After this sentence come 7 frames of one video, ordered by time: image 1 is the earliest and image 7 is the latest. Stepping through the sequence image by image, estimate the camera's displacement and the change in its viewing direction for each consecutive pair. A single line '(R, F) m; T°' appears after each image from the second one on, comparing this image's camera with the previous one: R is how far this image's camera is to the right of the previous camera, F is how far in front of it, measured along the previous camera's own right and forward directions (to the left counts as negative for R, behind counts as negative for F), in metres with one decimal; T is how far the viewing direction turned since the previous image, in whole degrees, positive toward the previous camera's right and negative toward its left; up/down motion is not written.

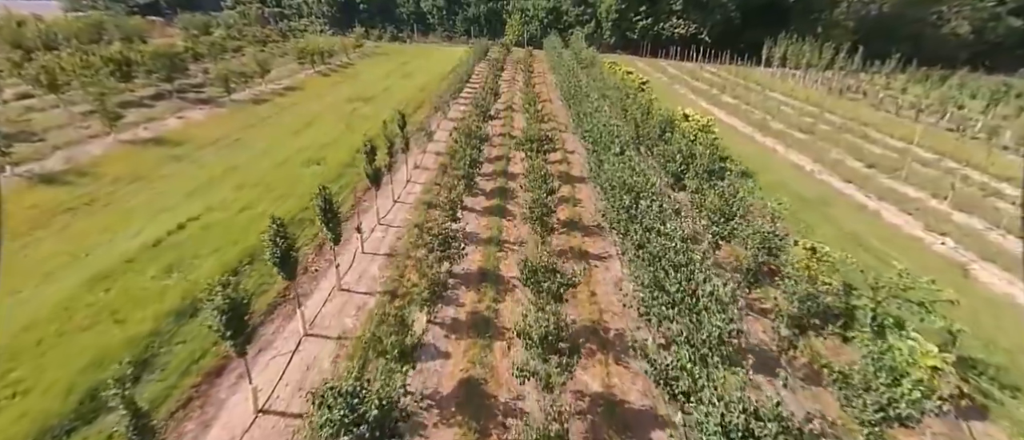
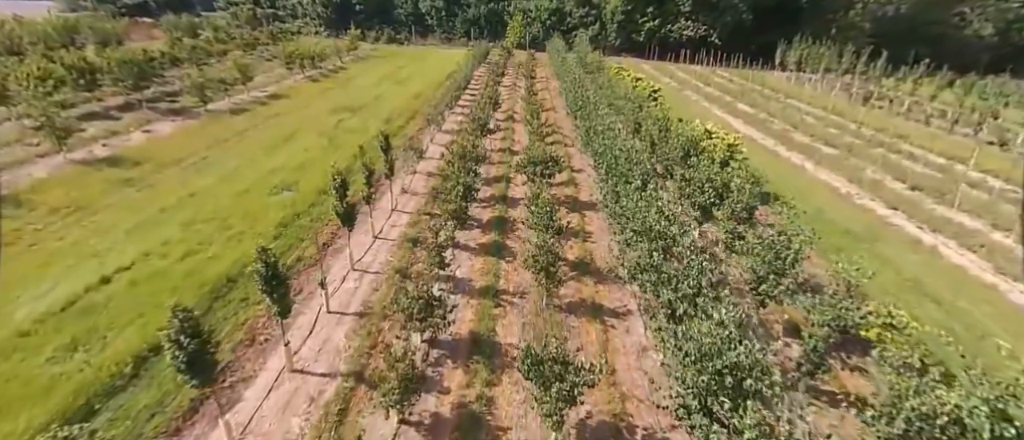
(+0.1, +2.9) m; 0°
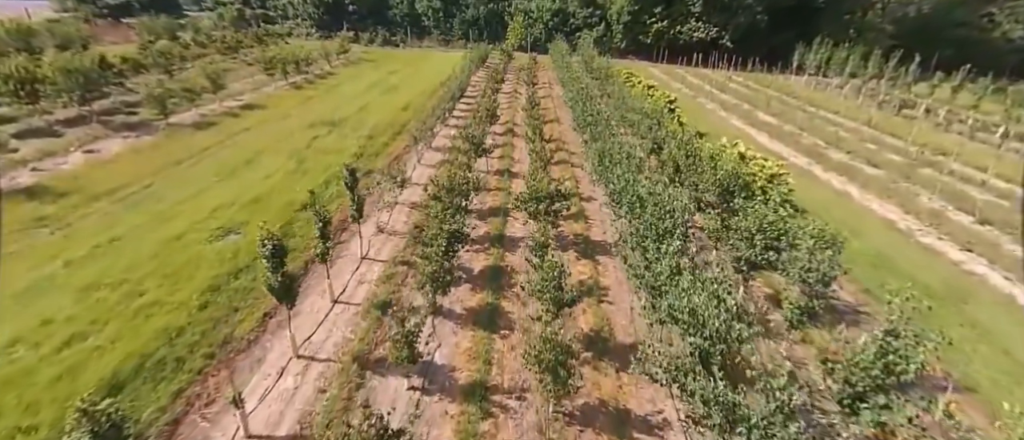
(+0.1, +3.7) m; 0°
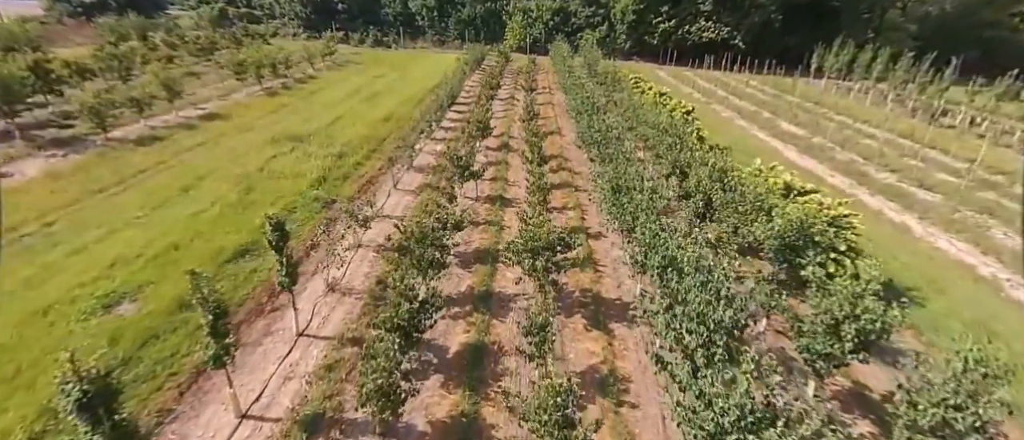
(+0.4, +4.0) m; 0°
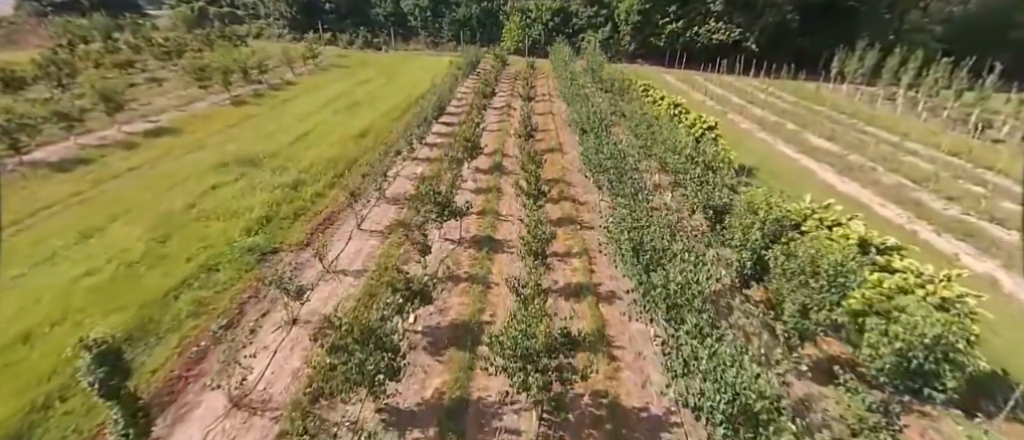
(+0.4, +4.1) m; 0°
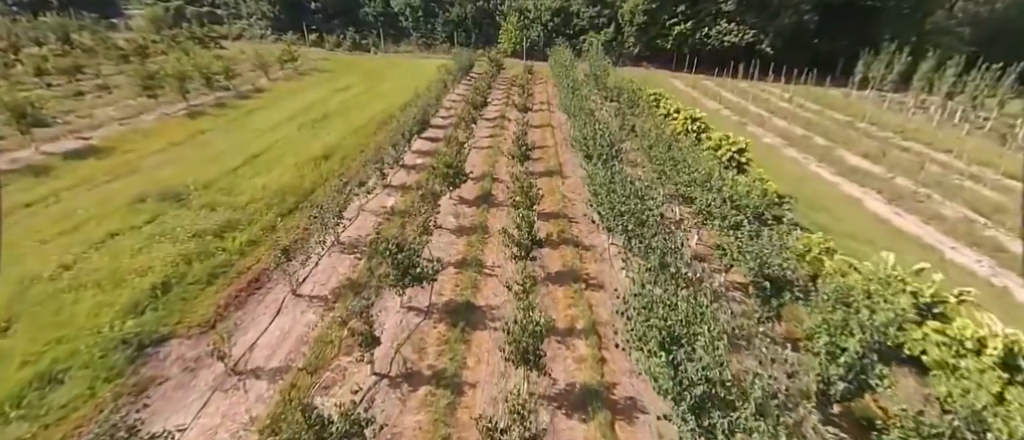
(+0.5, +4.2) m; 0°
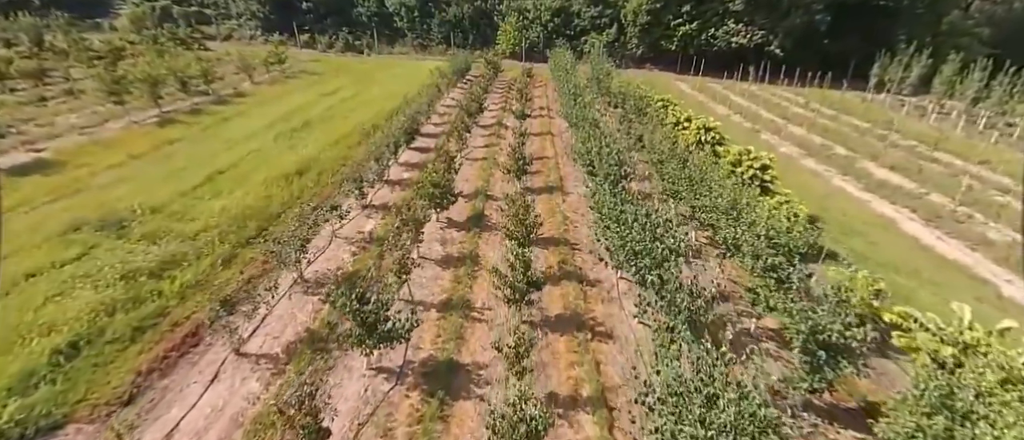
(+0.2, +2.3) m; 0°
